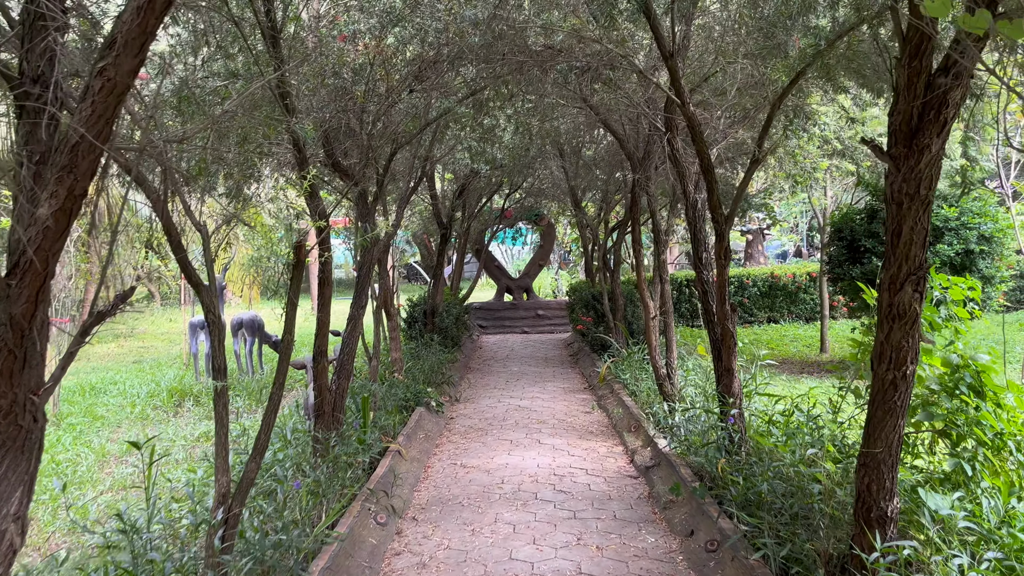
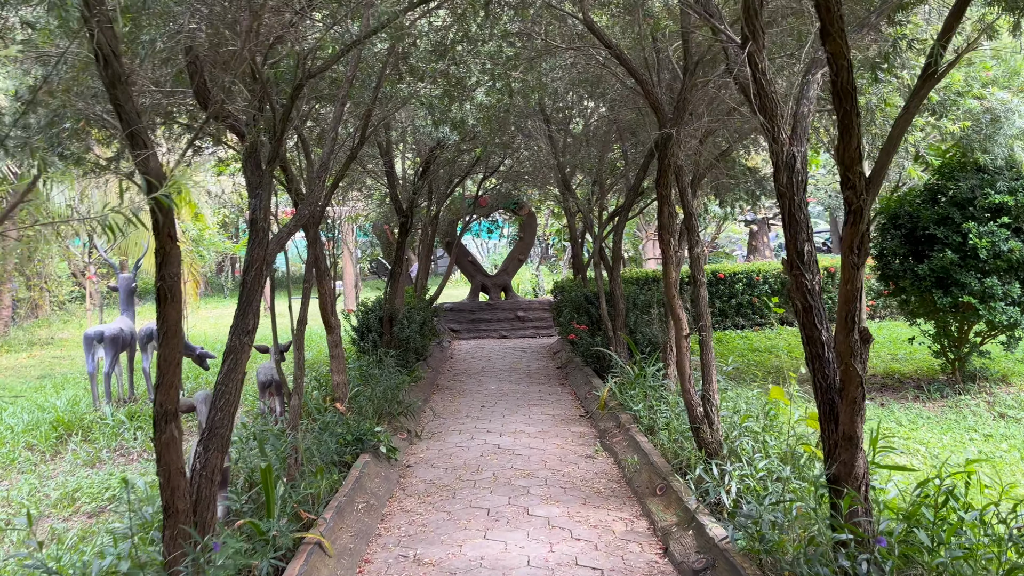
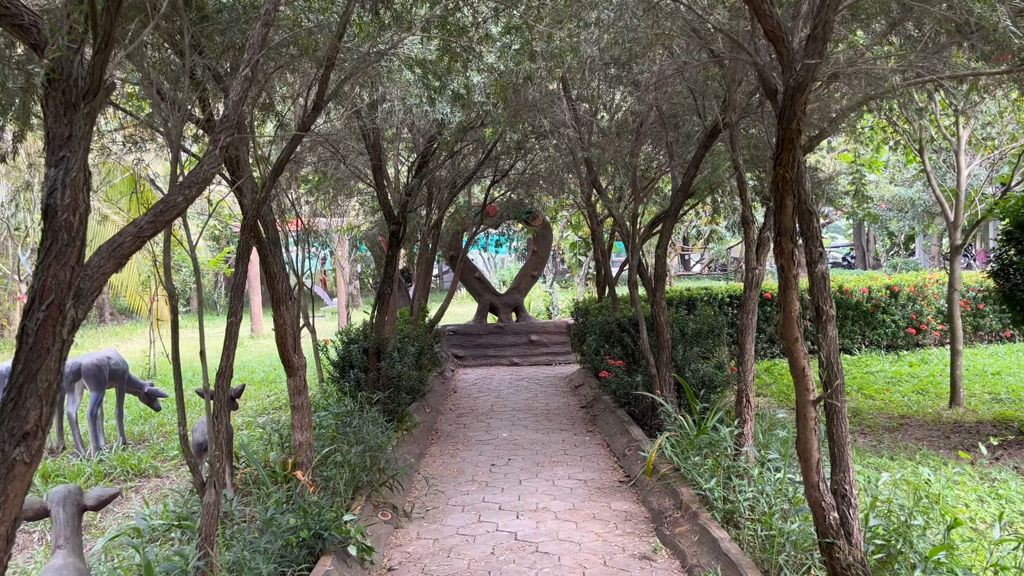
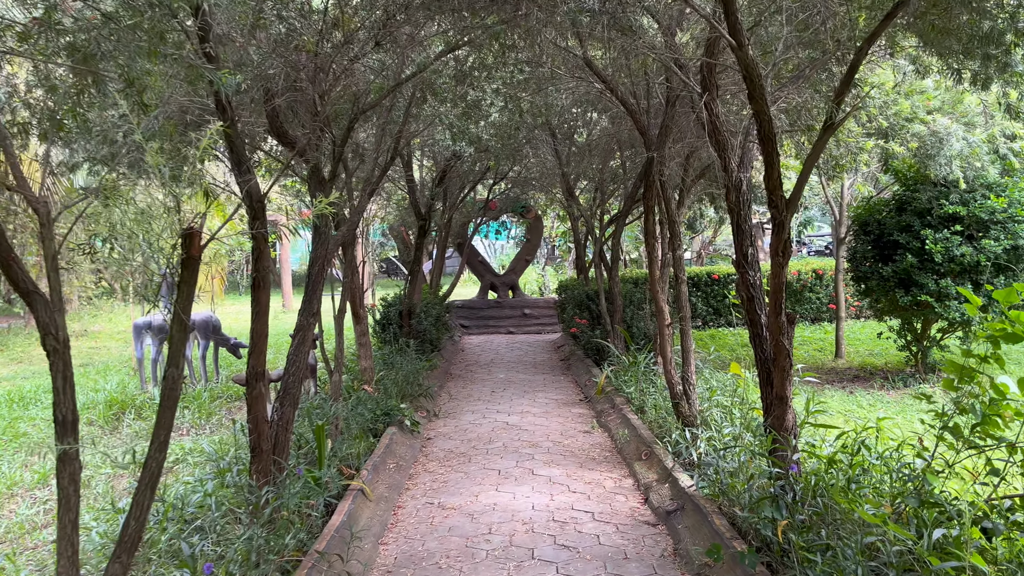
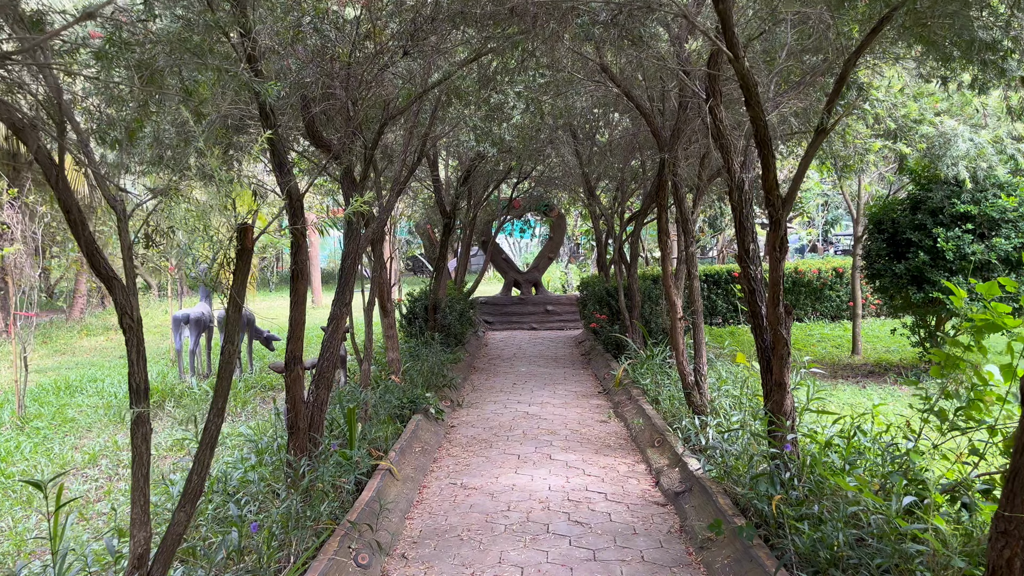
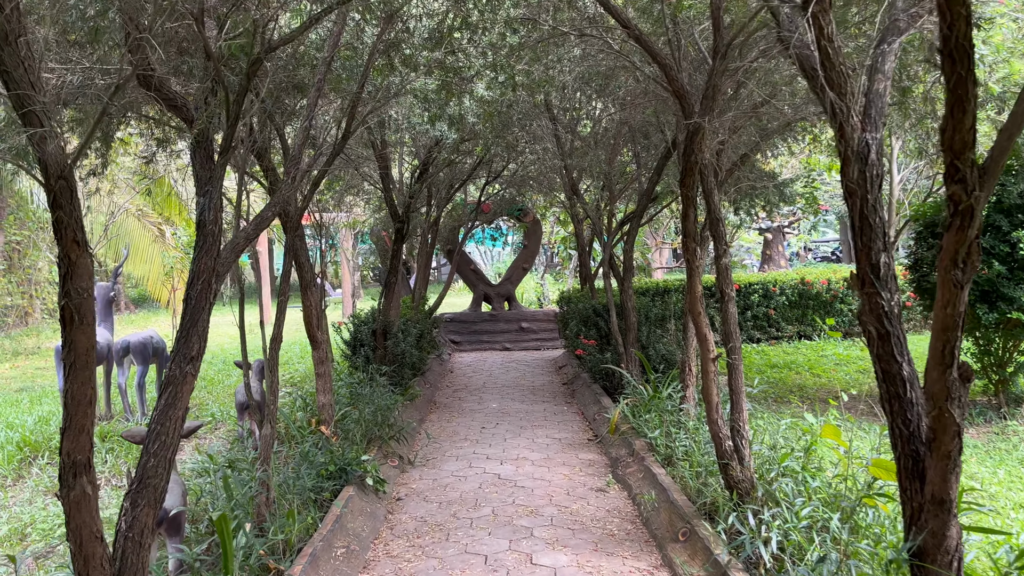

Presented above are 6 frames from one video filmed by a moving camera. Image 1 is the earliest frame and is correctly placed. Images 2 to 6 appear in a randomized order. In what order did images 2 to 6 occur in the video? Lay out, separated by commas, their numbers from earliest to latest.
5, 4, 2, 6, 3
